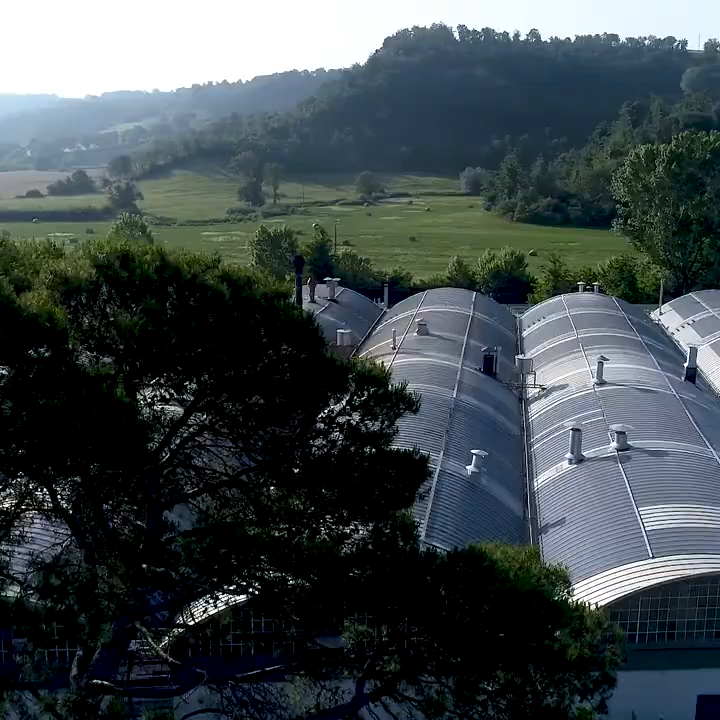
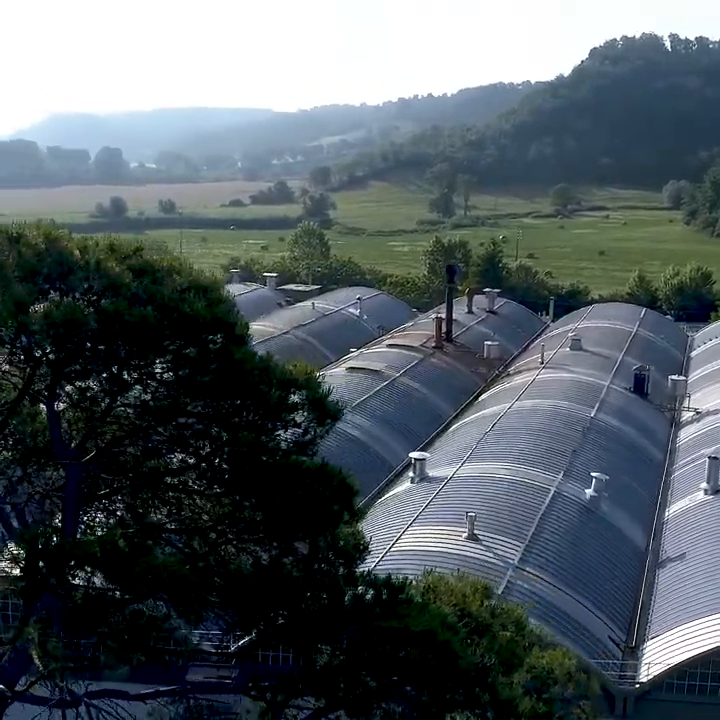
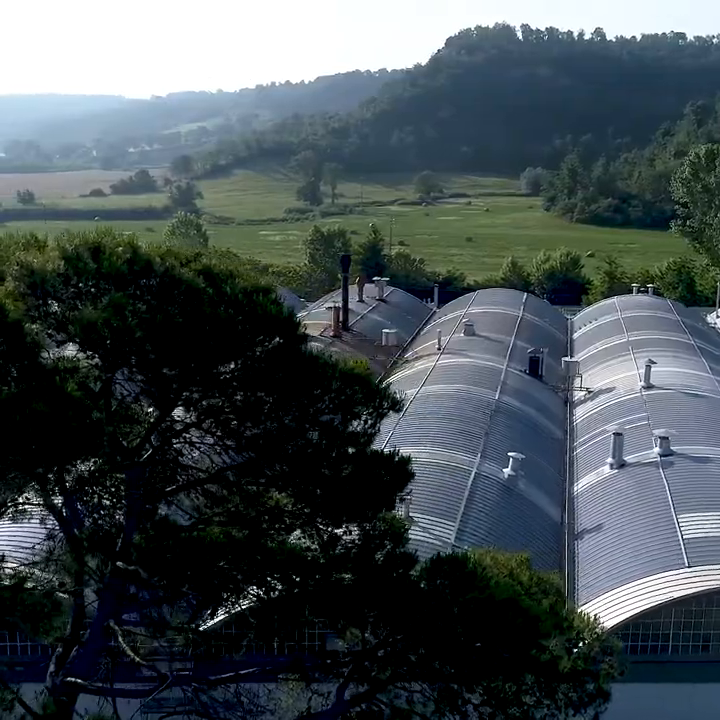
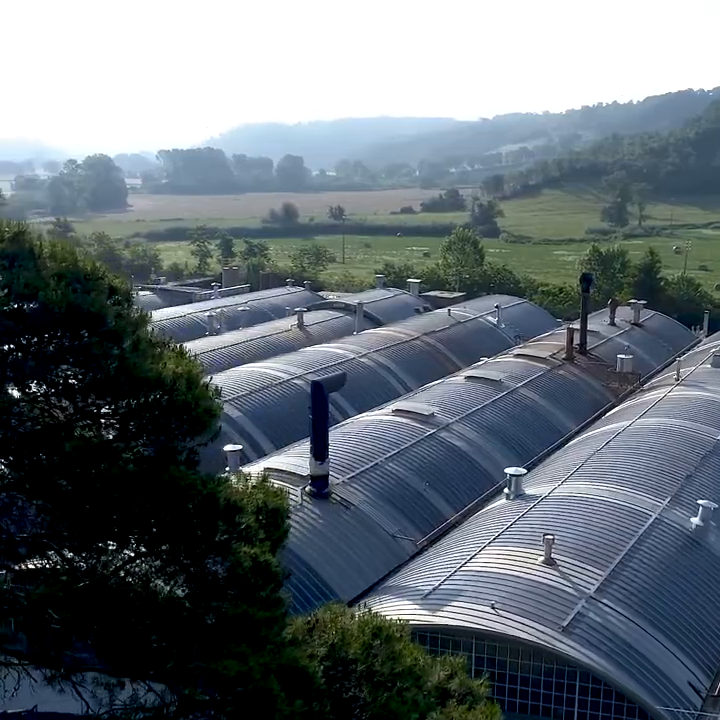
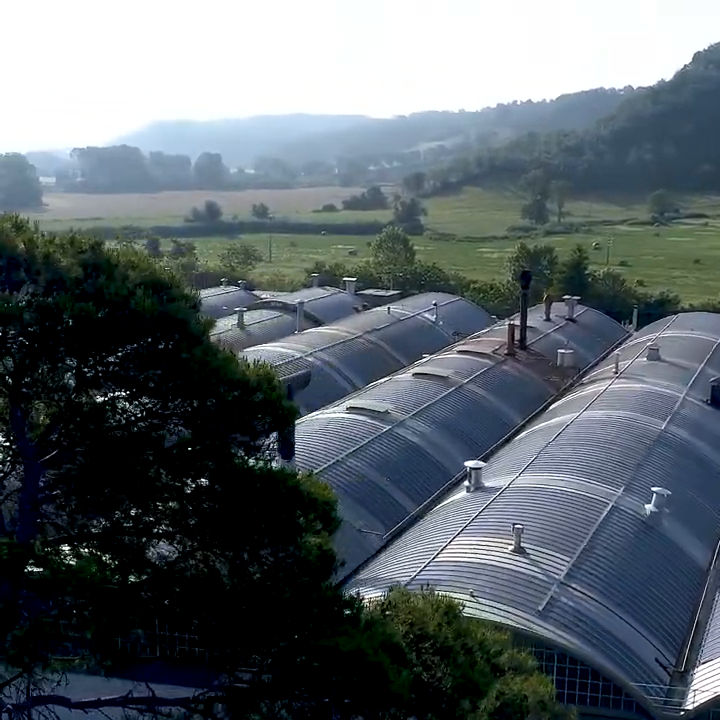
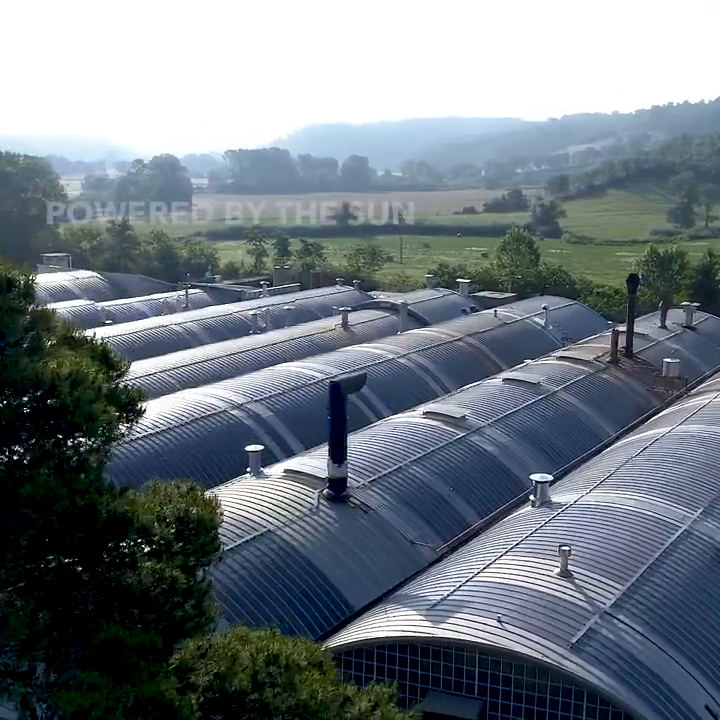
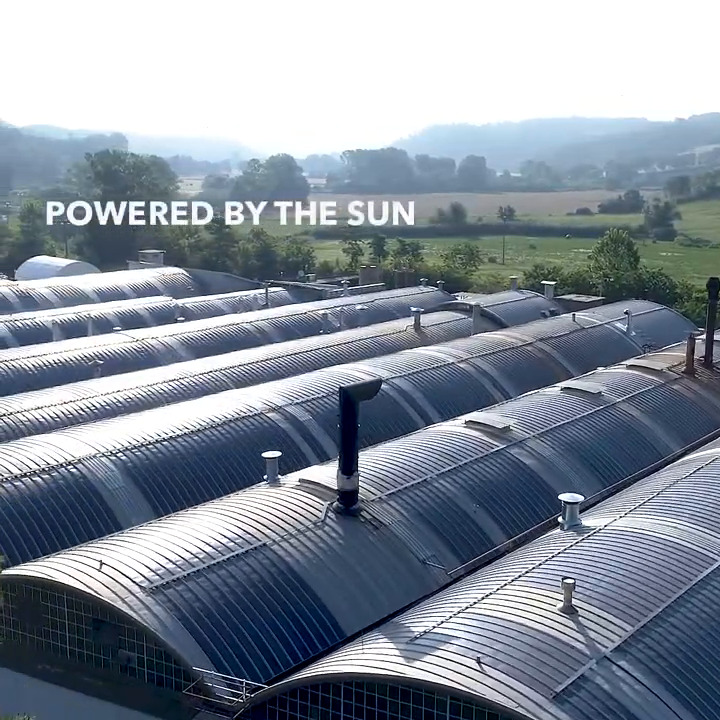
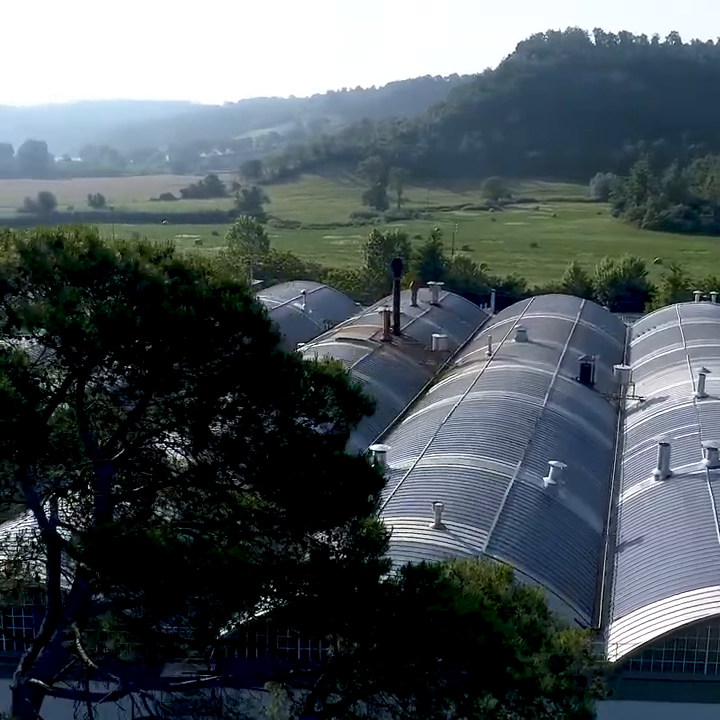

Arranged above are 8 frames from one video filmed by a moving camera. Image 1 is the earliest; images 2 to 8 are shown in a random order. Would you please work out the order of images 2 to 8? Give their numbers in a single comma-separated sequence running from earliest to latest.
3, 8, 2, 5, 4, 6, 7
